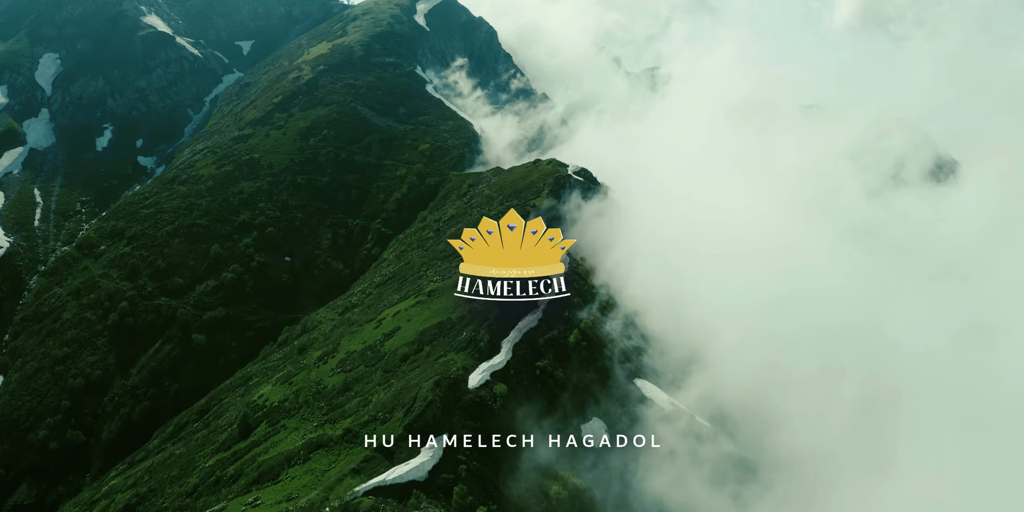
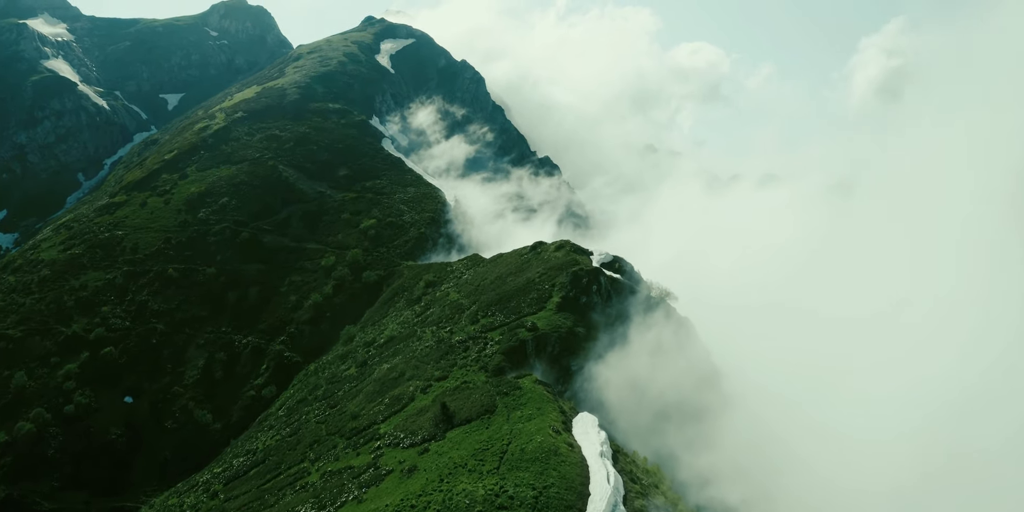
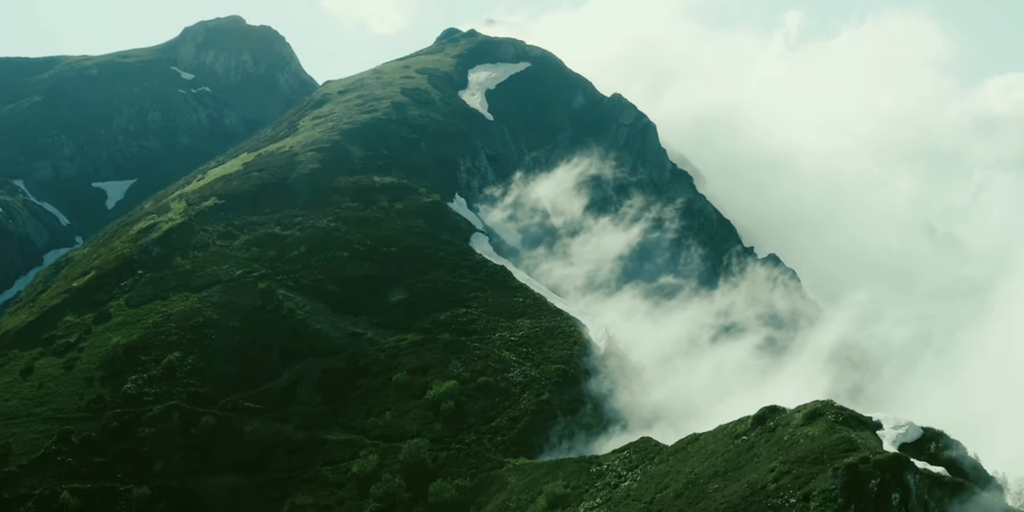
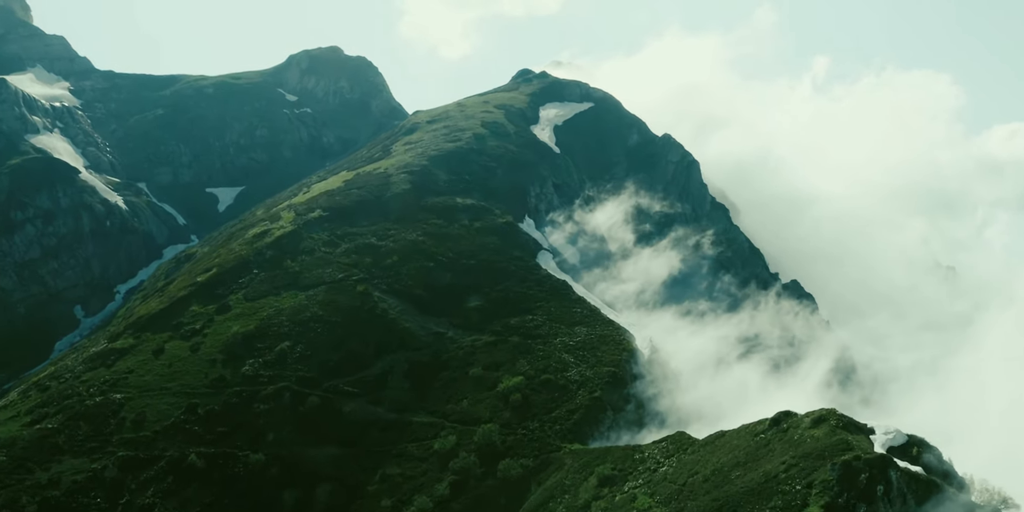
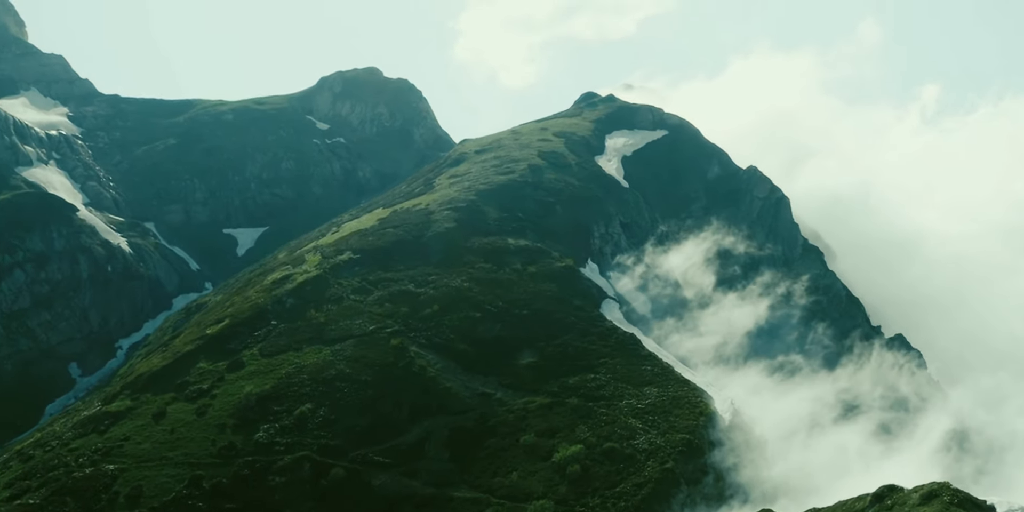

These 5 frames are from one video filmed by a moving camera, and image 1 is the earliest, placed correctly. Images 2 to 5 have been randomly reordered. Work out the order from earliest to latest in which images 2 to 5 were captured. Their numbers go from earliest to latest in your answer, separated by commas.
2, 4, 5, 3
